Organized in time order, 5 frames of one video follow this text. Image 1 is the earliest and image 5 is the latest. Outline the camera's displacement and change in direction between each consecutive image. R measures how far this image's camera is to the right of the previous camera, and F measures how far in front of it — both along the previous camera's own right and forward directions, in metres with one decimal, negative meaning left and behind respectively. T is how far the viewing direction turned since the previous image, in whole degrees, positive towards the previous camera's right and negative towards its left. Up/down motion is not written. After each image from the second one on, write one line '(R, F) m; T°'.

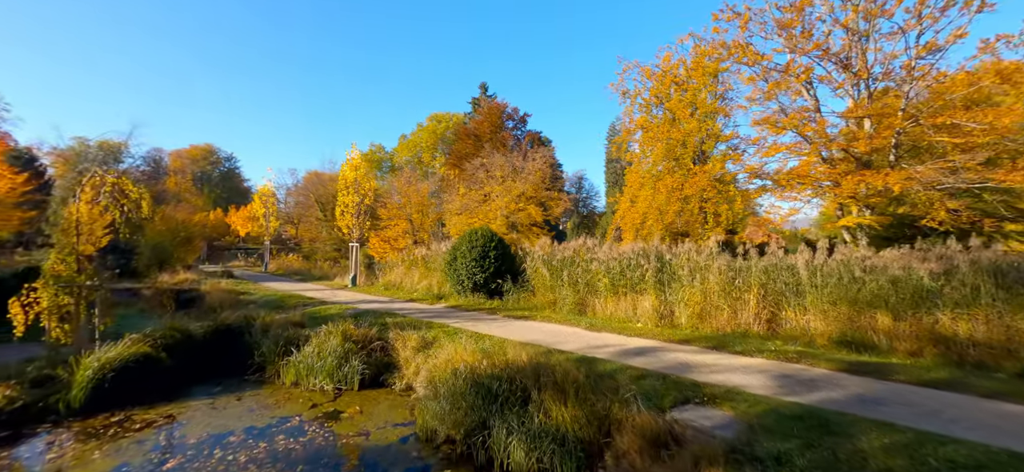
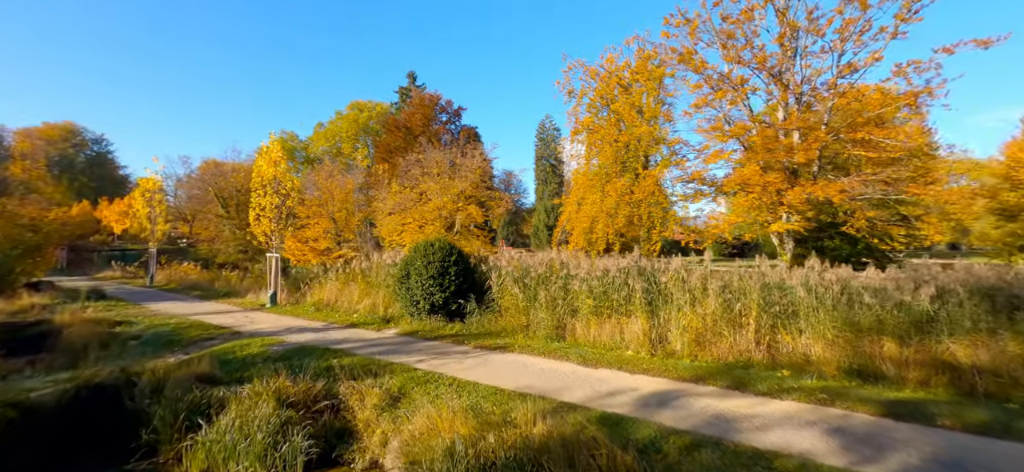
(-0.9, +1.5) m; +10°
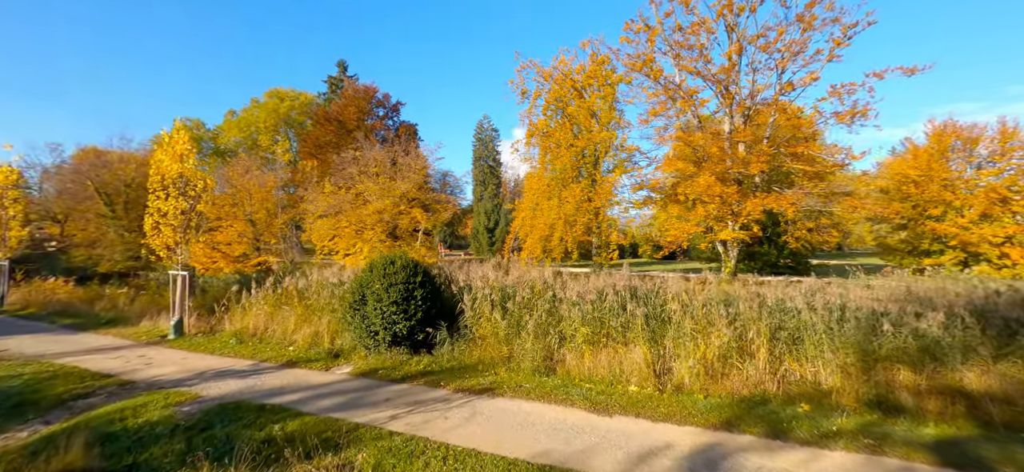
(-0.8, +1.3) m; +9°
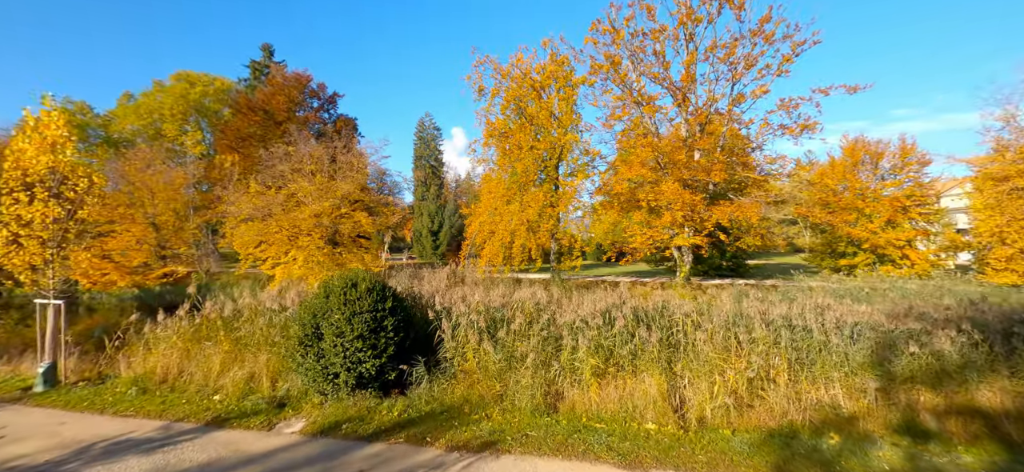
(-0.8, +1.2) m; +8°
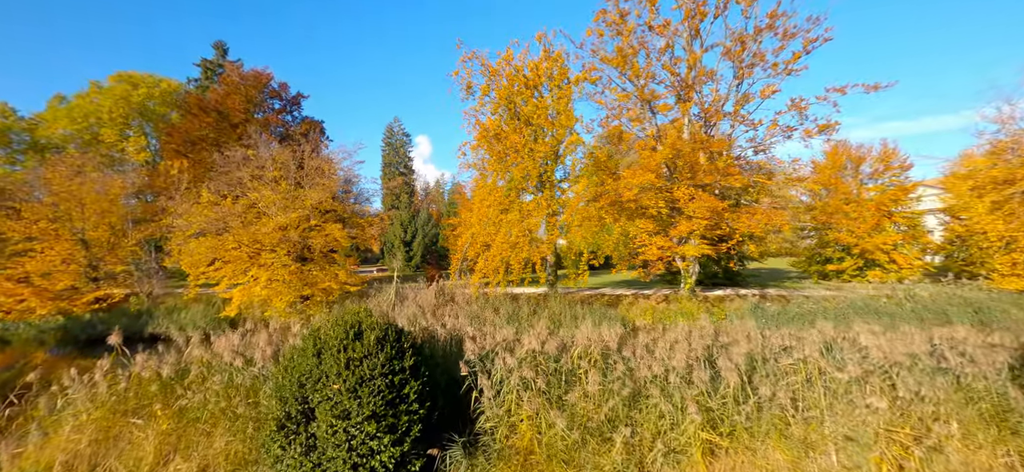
(-0.9, +1.7) m; +4°
